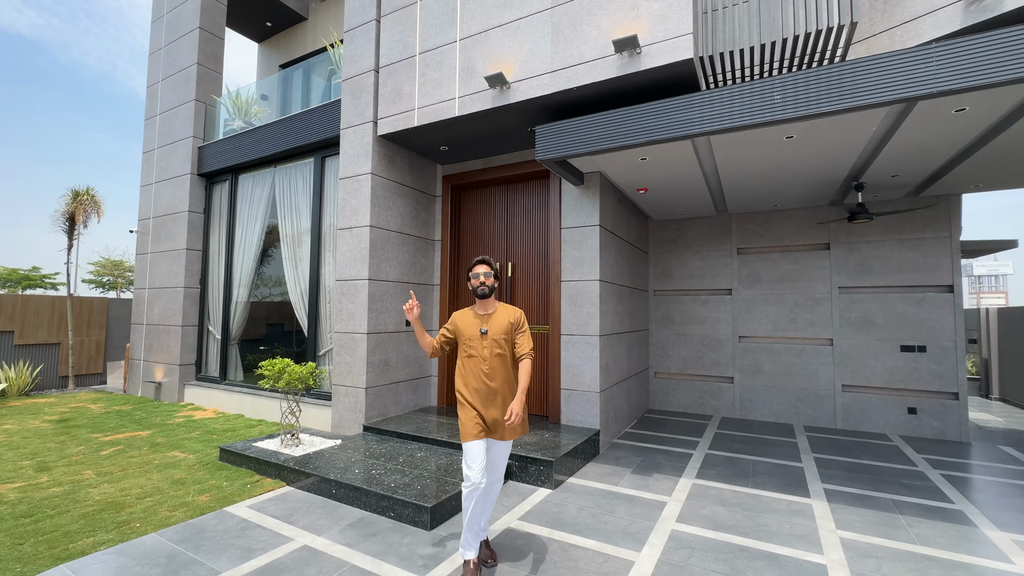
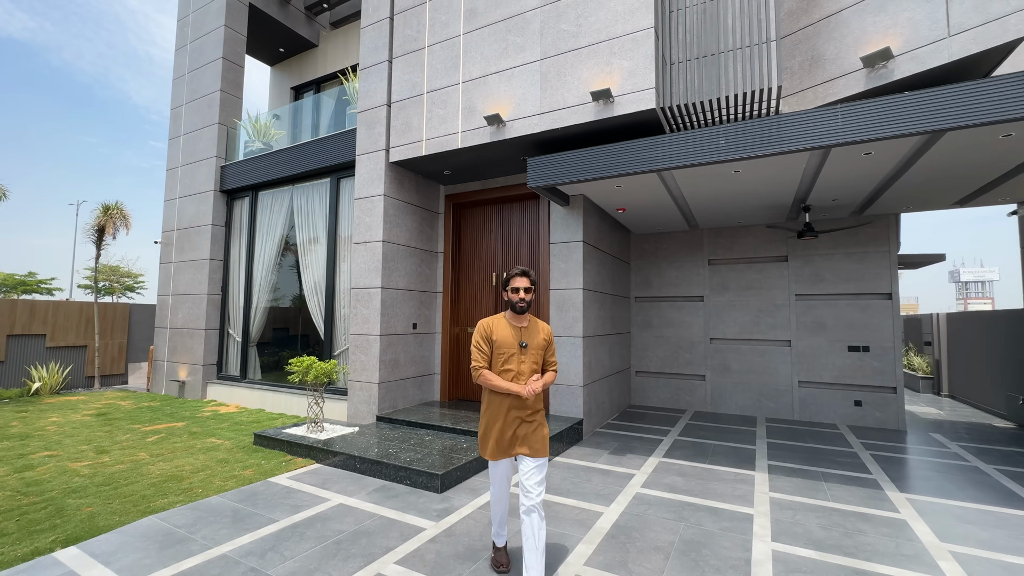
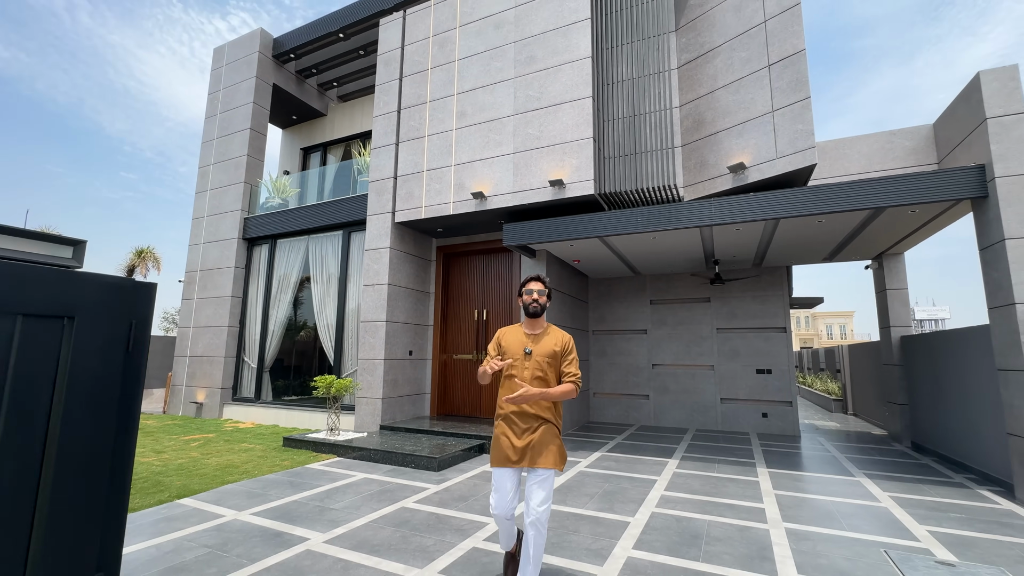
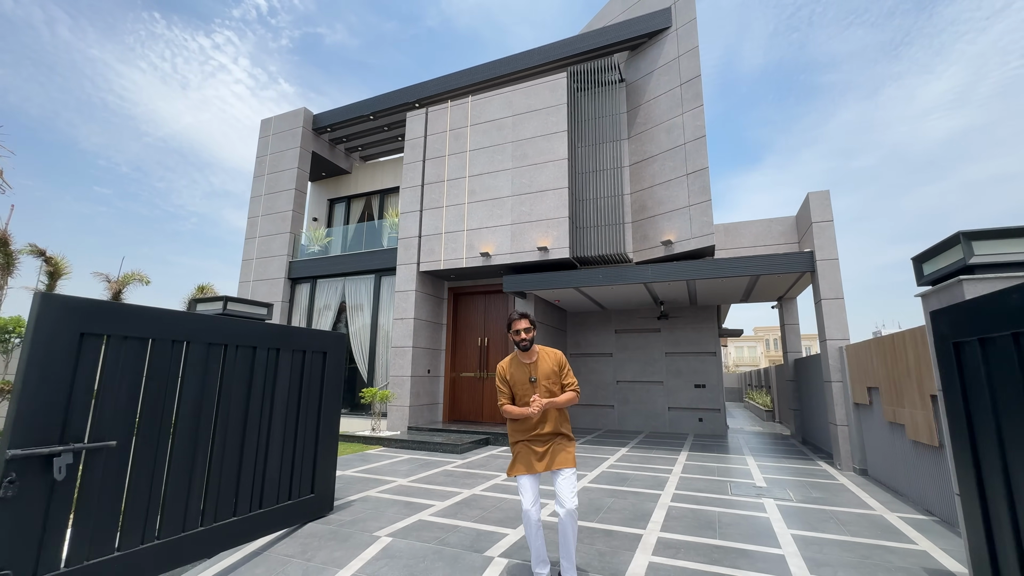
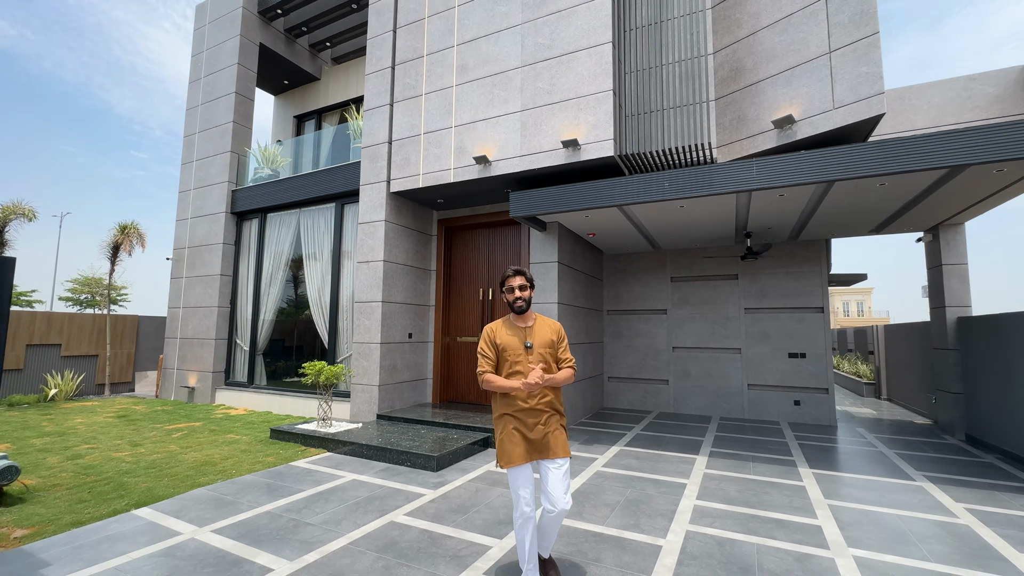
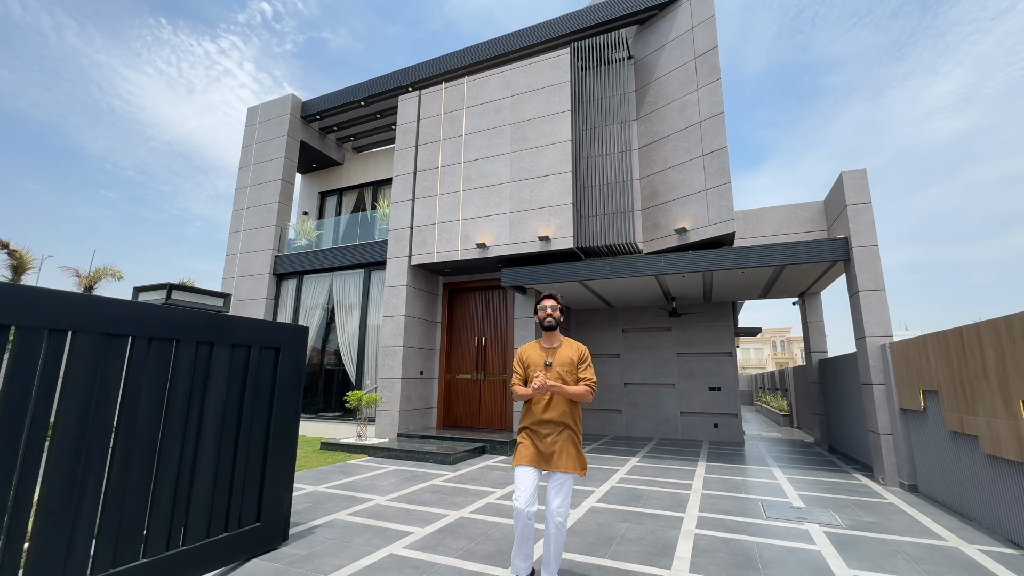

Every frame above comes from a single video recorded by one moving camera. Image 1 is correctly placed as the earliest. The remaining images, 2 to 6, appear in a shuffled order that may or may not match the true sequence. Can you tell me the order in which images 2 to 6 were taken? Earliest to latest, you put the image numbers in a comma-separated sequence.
2, 5, 3, 6, 4
